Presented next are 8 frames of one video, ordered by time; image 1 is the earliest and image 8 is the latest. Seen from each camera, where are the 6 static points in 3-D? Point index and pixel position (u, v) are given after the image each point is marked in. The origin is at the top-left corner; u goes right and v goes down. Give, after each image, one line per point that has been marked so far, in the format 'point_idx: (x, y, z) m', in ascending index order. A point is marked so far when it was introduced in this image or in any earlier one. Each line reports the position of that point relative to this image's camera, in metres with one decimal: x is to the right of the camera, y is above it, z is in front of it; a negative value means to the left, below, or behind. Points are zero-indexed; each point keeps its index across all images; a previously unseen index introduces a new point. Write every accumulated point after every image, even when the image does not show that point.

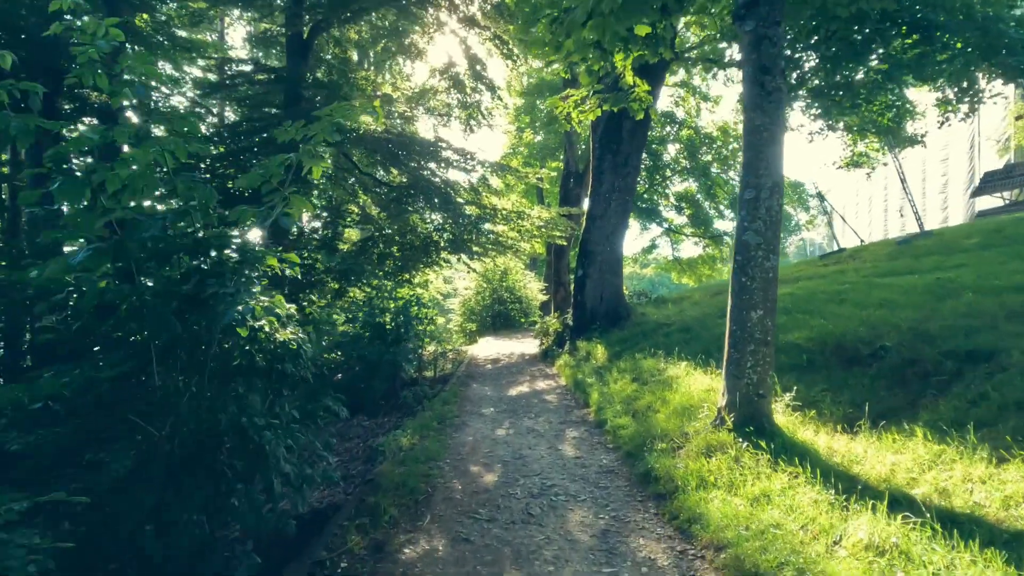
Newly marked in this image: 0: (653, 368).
0: (+2.0, -1.1, +9.2) m
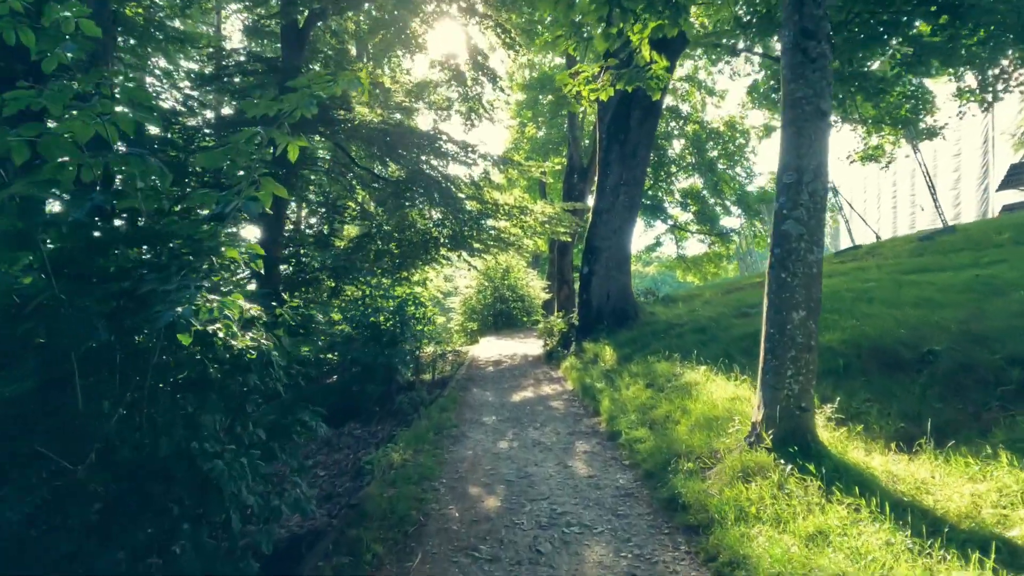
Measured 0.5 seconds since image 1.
0: (+2.0, -1.1, +8.5) m
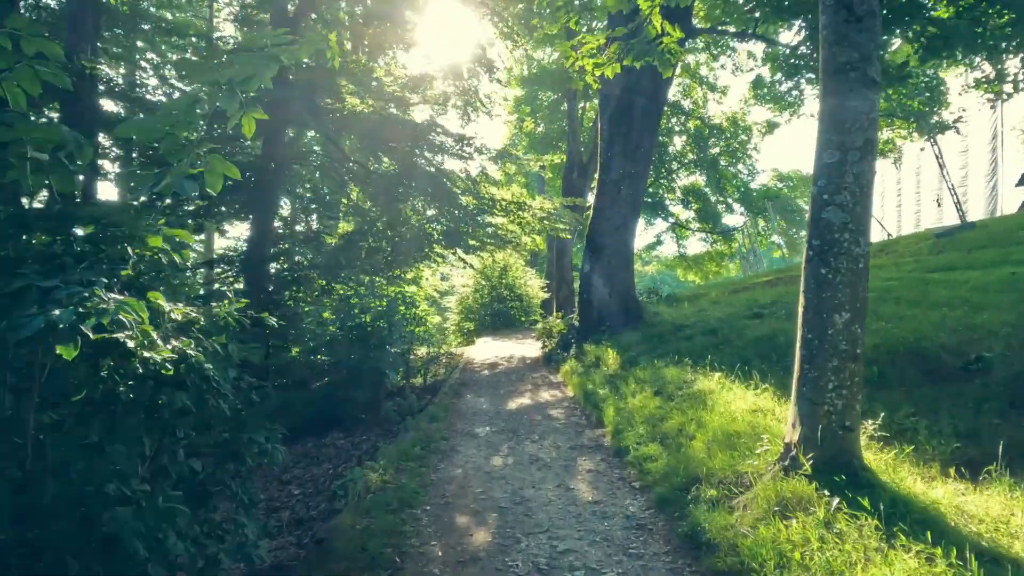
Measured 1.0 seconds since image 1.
0: (+2.0, -1.1, +7.8) m
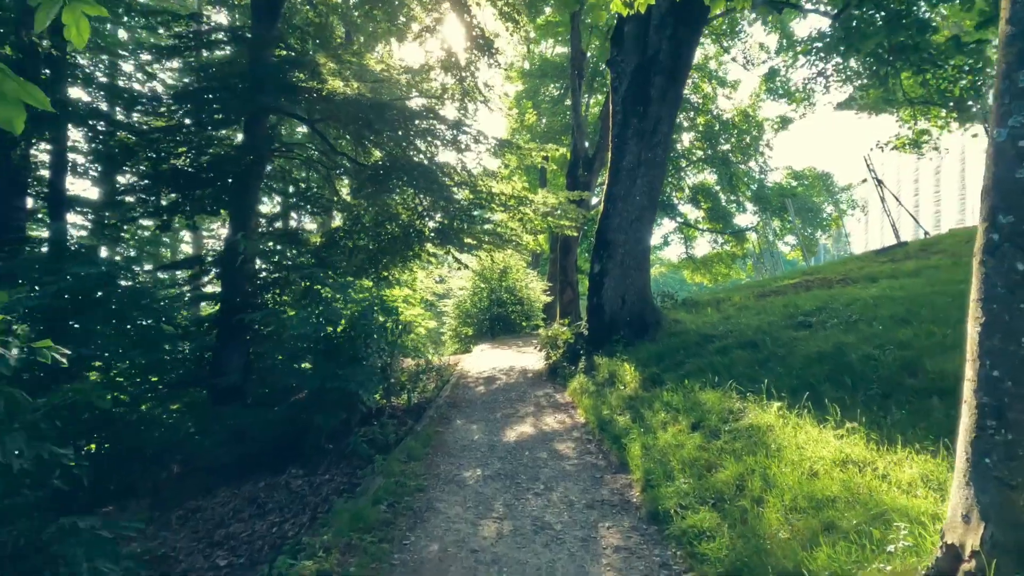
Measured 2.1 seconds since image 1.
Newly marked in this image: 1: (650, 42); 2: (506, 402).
0: (+2.0, -1.1, +6.1) m
1: (+2.5, +4.5, +11.9) m
2: (-0.1, -1.7, +9.5) m
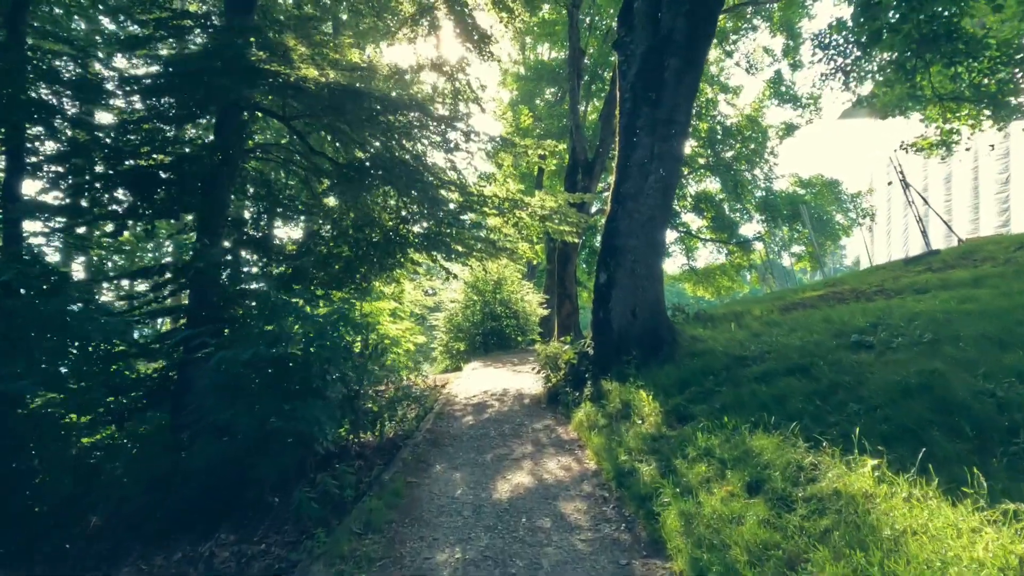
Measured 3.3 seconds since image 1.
0: (+1.9, -1.2, +4.5) m
1: (+2.4, +4.3, +10.4) m
2: (-0.2, -1.8, +7.9) m
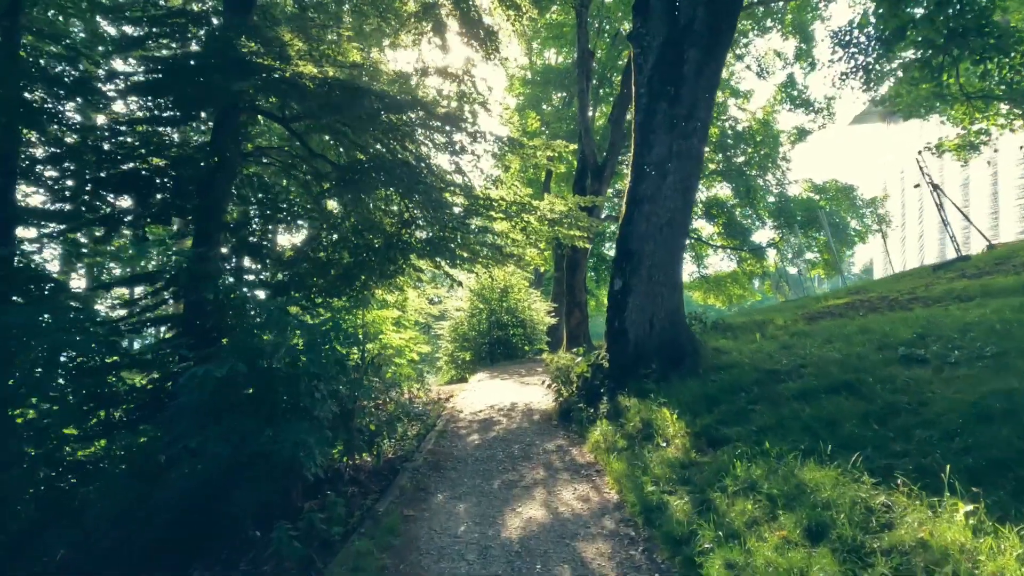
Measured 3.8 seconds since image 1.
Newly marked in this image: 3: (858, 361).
0: (+2.0, -1.3, +3.8) m
1: (+2.5, +4.2, +9.8) m
2: (-0.1, -1.9, +7.2) m
3: (+3.7, -0.7, +6.9) m
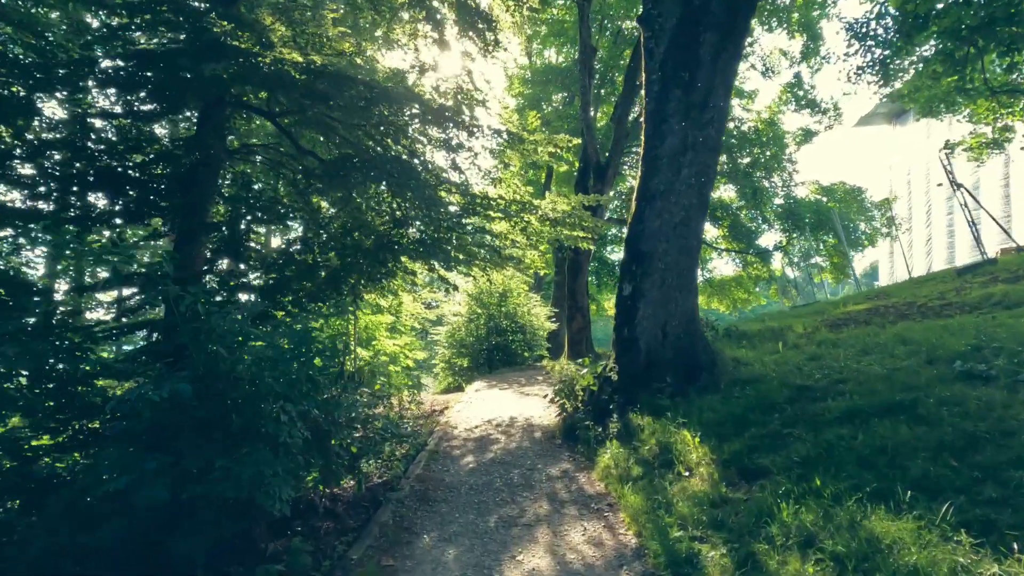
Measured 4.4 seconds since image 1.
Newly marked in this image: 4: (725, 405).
0: (+2.0, -1.3, +3.0) m
1: (+2.5, +4.1, +9.0) m
2: (-0.1, -1.9, +6.3) m
3: (+3.7, -0.8, +6.0) m
4: (+2.2, -1.2, +6.8) m
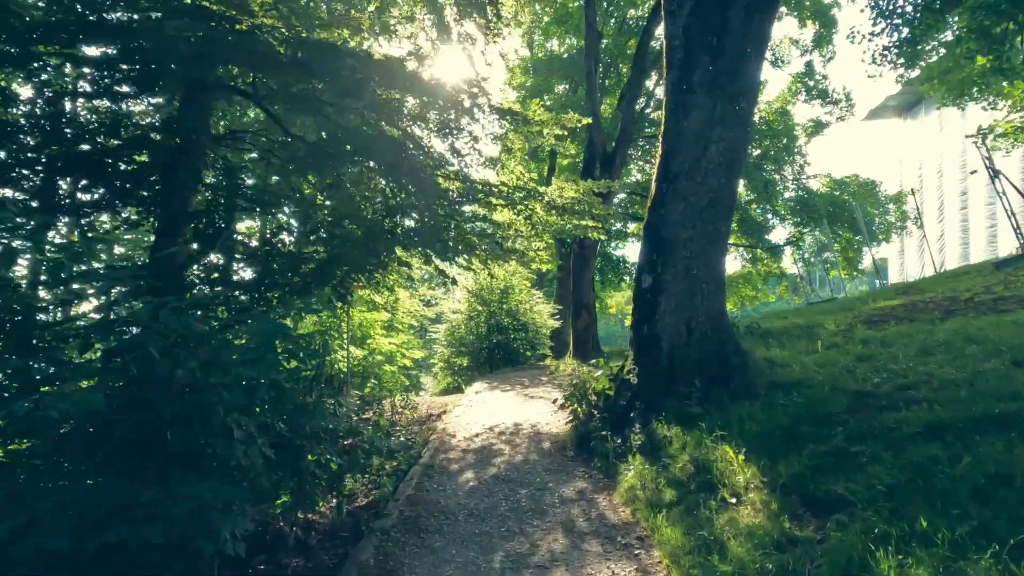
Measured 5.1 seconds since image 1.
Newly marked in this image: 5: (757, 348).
0: (+2.1, -1.2, +2.0) m
1: (+2.6, +4.2, +7.9) m
2: (0.0, -1.8, +5.3) m
3: (+3.7, -0.7, +5.0) m
4: (+2.3, -1.1, +5.8) m
5: (+3.4, -0.8, +9.1) m
